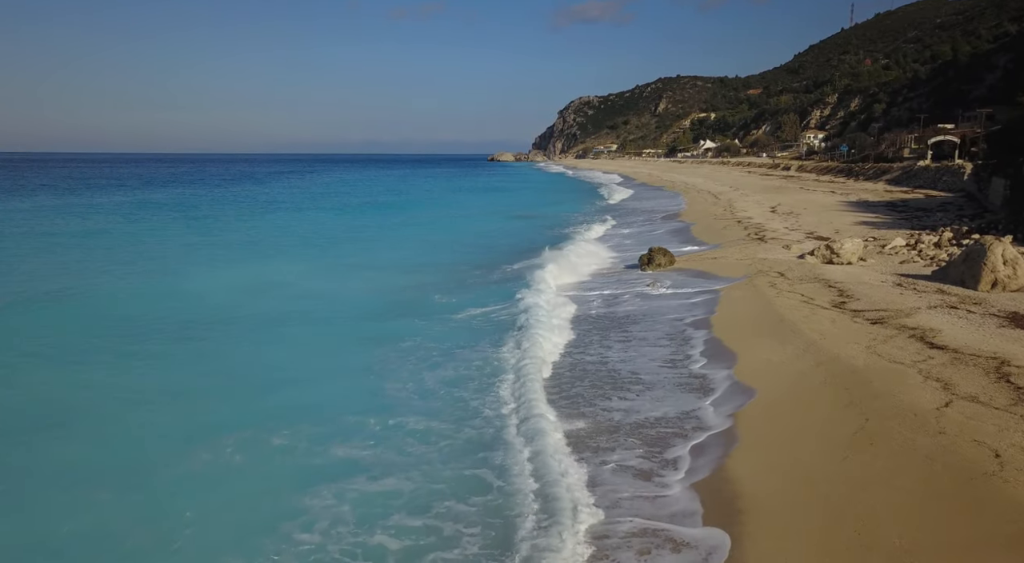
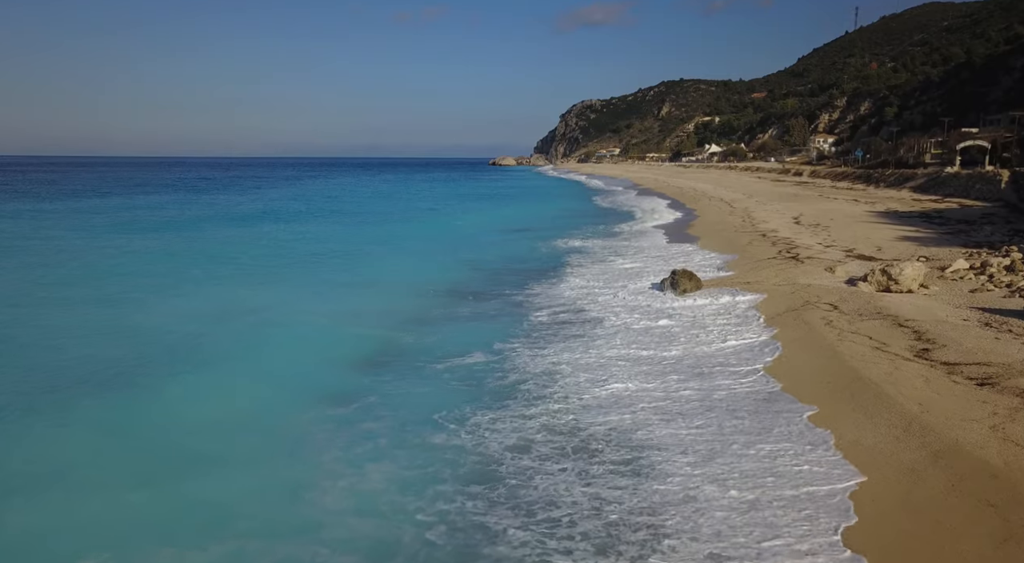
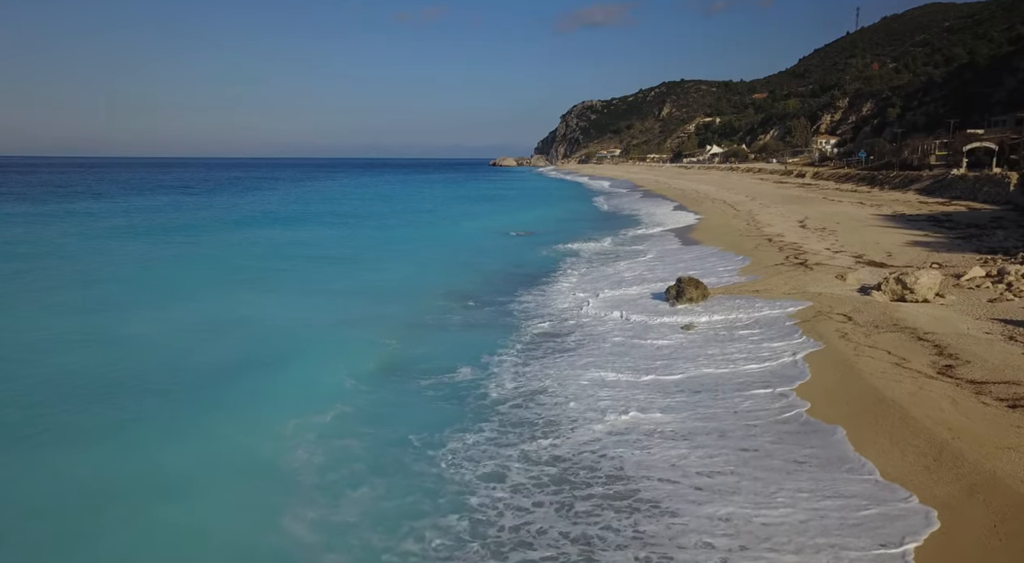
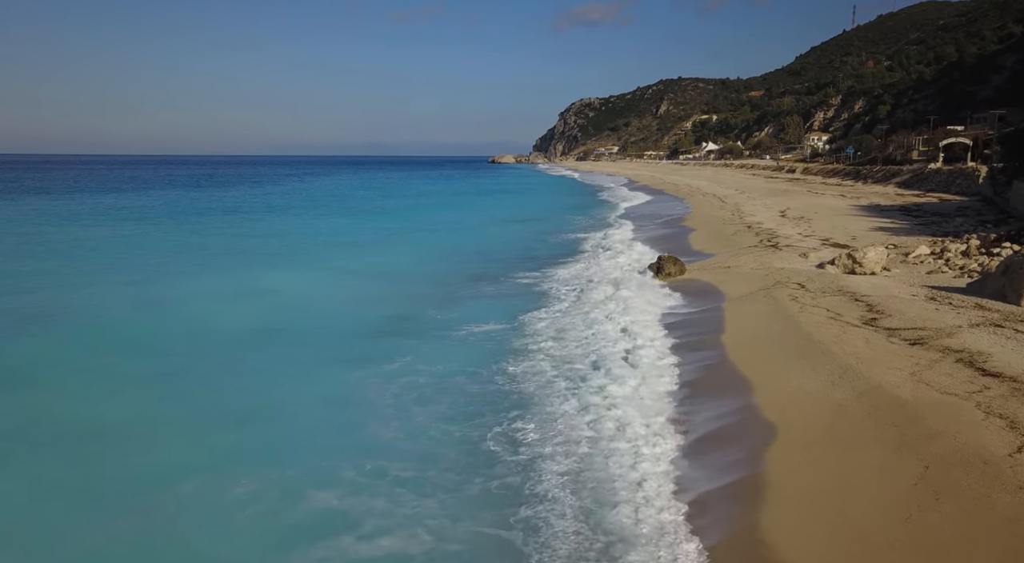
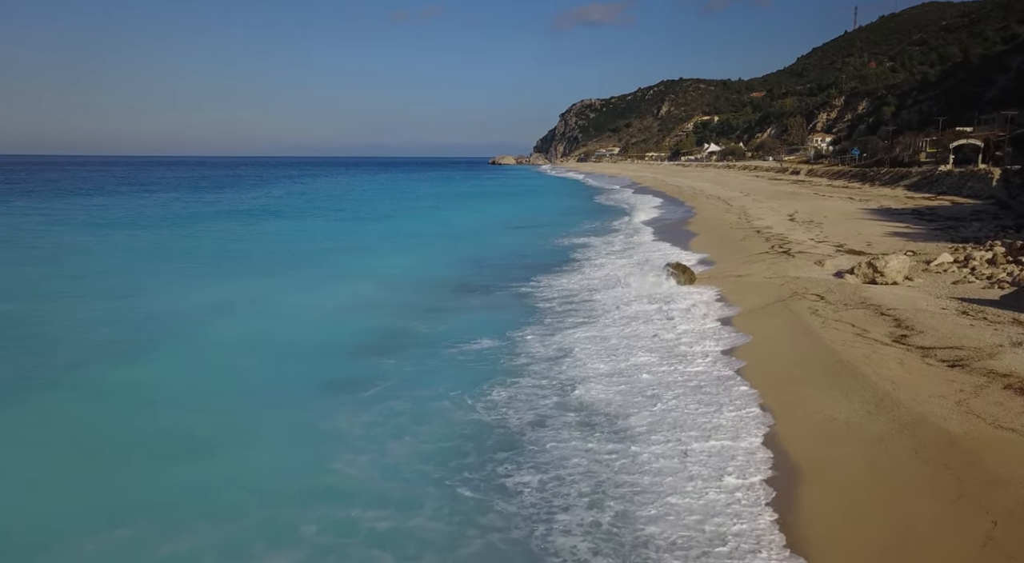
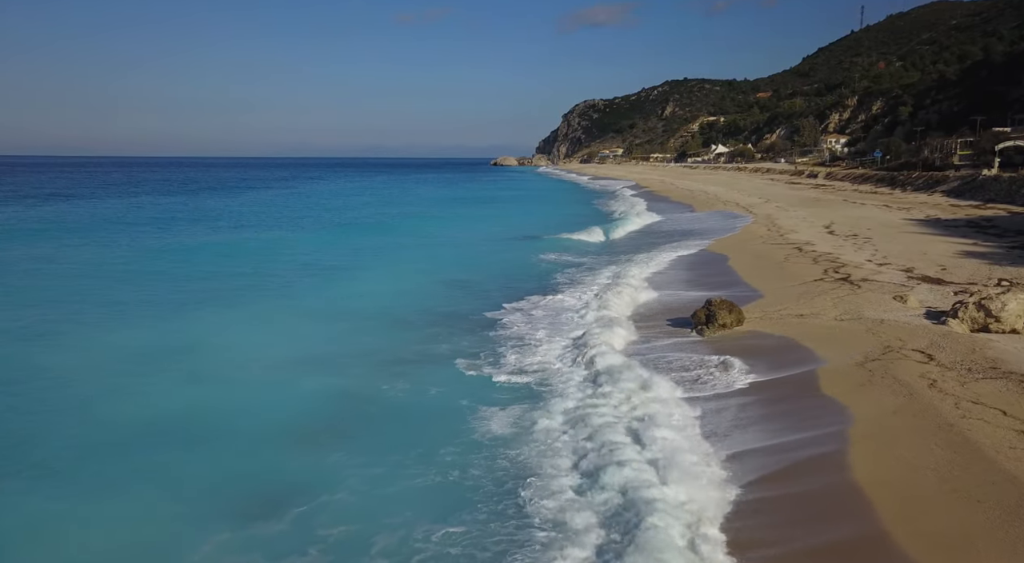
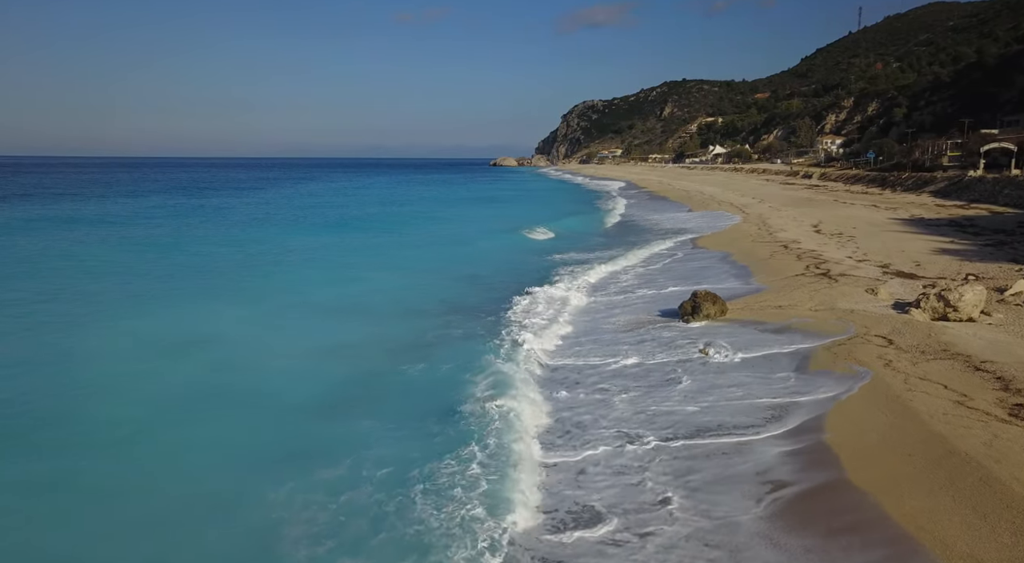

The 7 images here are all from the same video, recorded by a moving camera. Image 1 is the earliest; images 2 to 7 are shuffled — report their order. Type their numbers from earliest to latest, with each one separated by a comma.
4, 5, 2, 3, 7, 6
